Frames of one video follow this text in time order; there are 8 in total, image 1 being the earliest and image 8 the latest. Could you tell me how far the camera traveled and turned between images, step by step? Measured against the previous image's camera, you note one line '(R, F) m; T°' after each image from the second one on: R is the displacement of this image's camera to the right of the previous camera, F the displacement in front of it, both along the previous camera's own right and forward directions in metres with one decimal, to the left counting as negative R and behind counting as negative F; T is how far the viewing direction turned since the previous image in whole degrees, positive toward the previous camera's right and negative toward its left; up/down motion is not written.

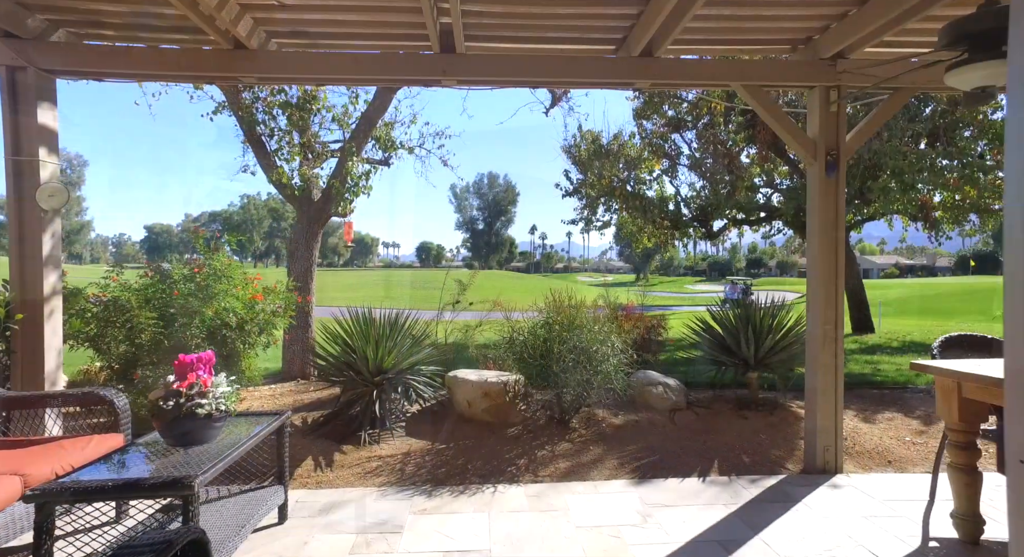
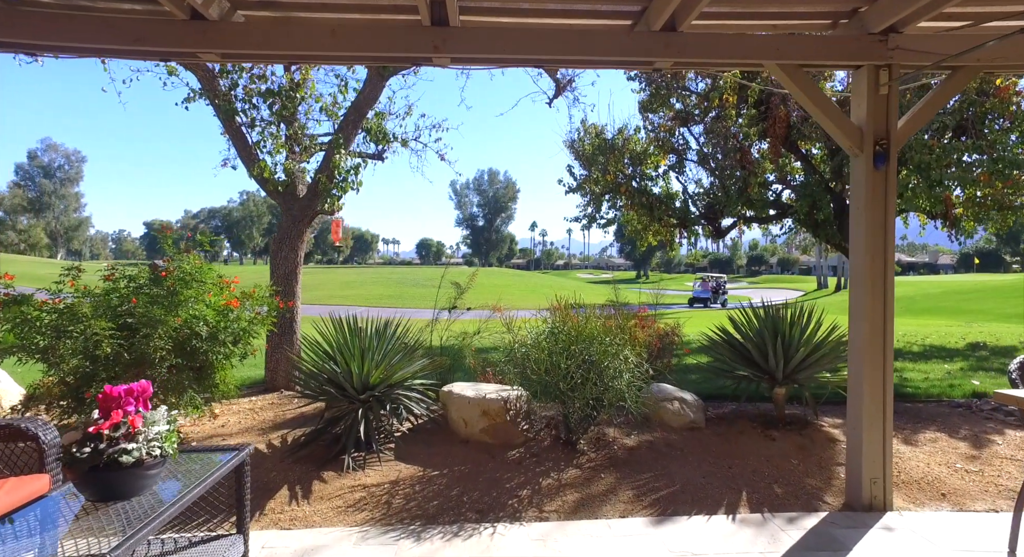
(0.0, +0.5) m; 0°
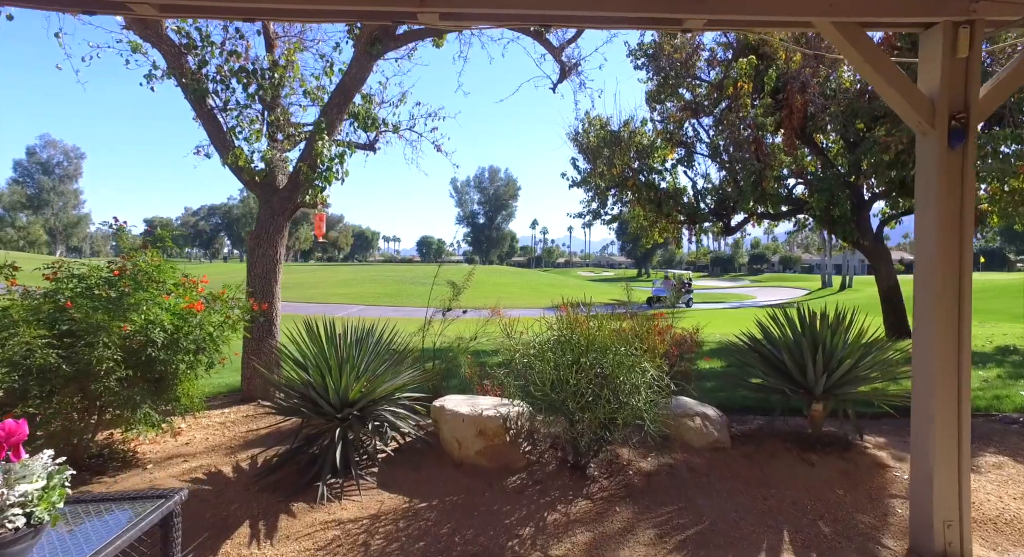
(0.0, +0.6) m; 0°
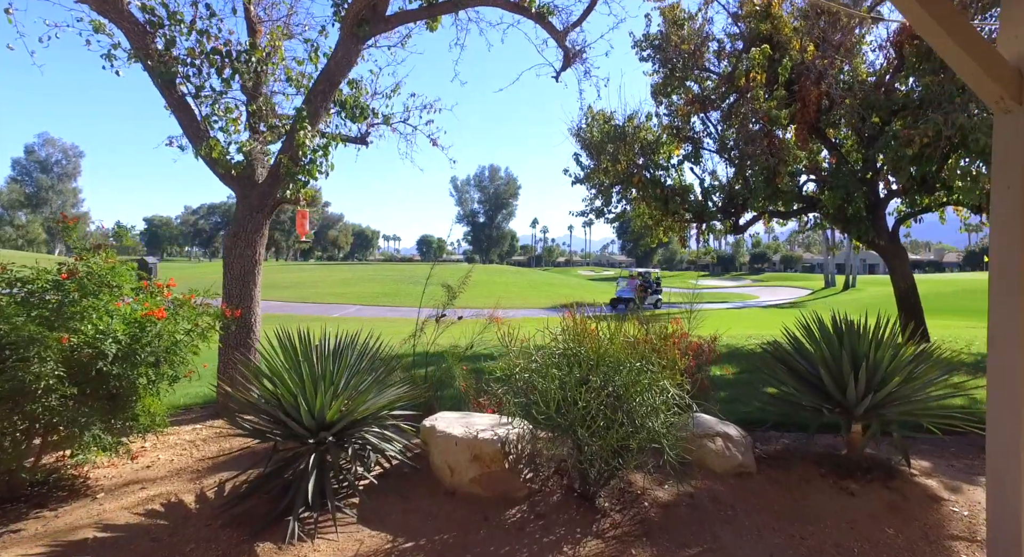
(0.0, +0.5) m; 0°
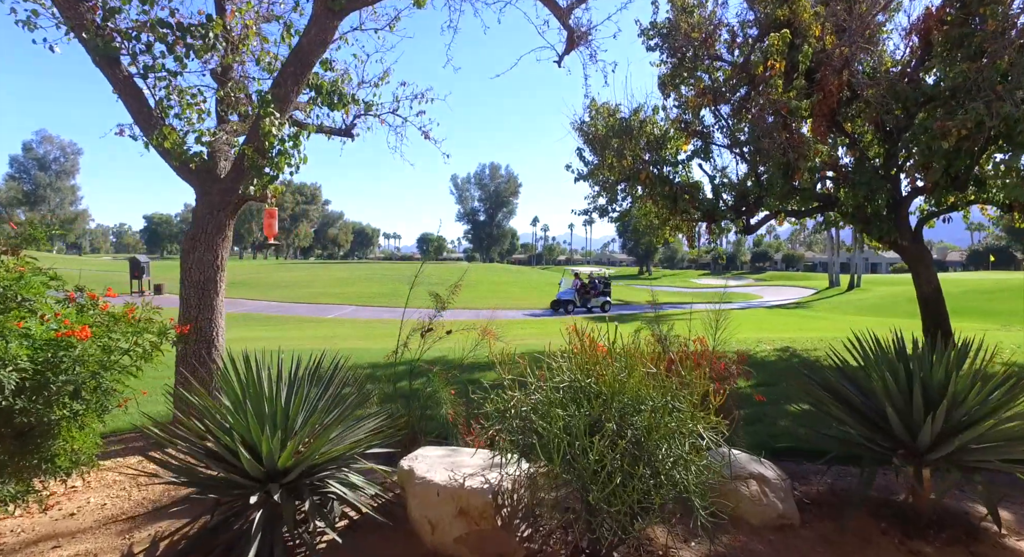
(0.0, +0.7) m; 0°
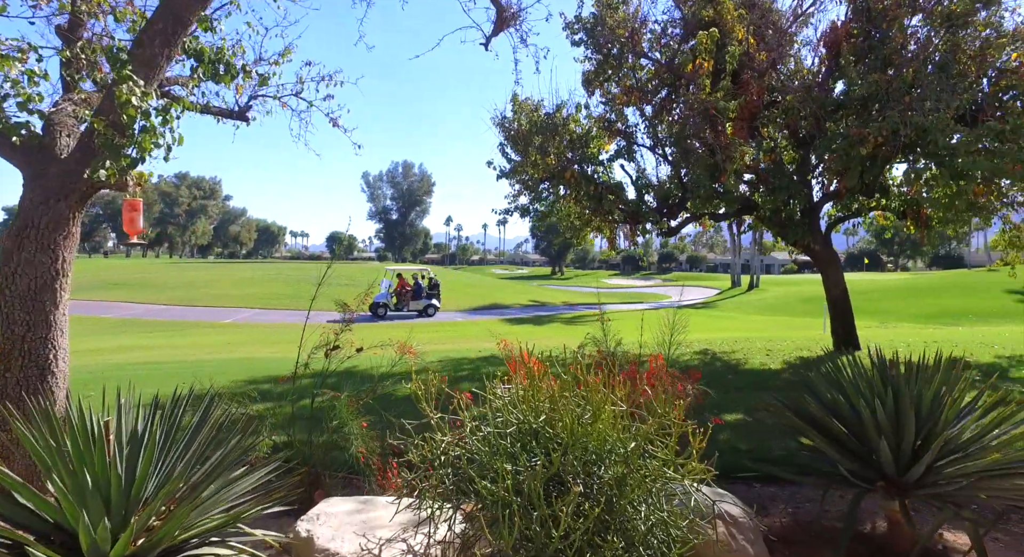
(-0.1, +0.7) m; +8°
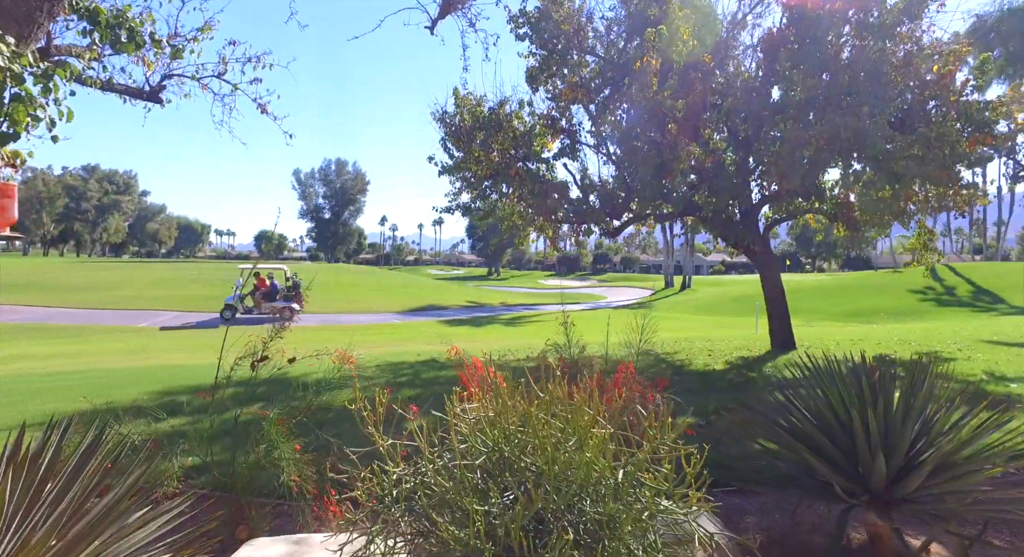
(-0.1, +0.4) m; +6°
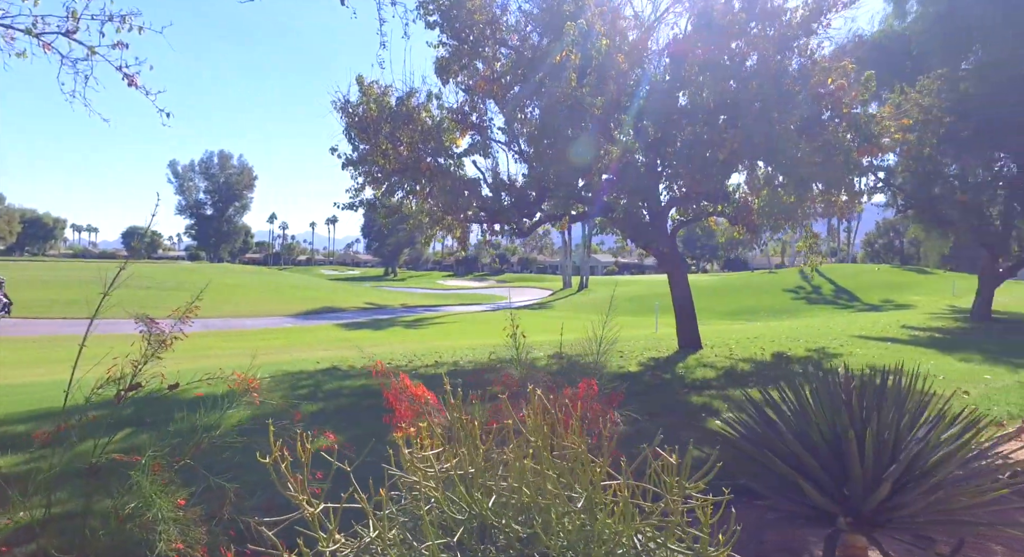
(-0.2, +0.5) m; +10°
